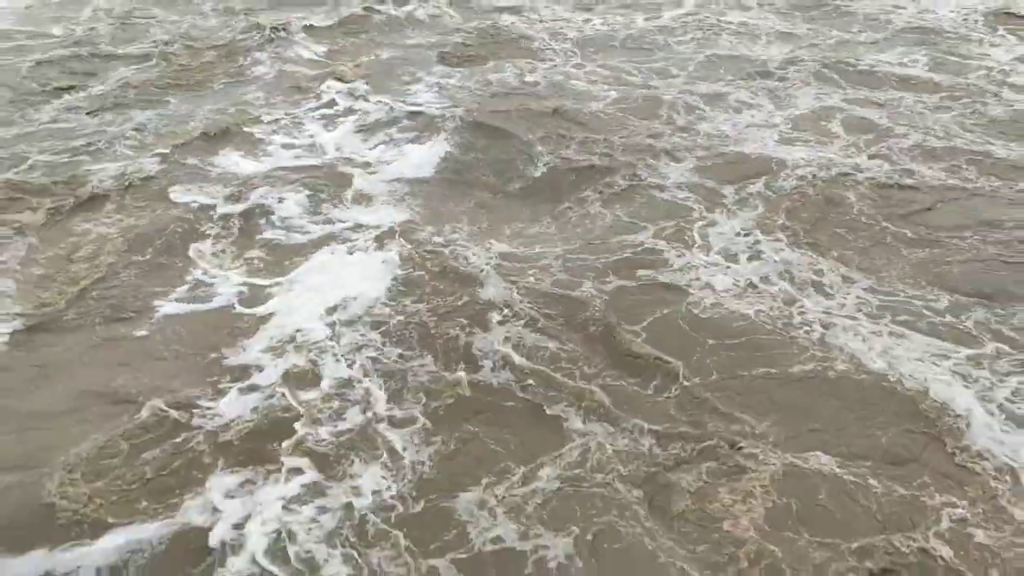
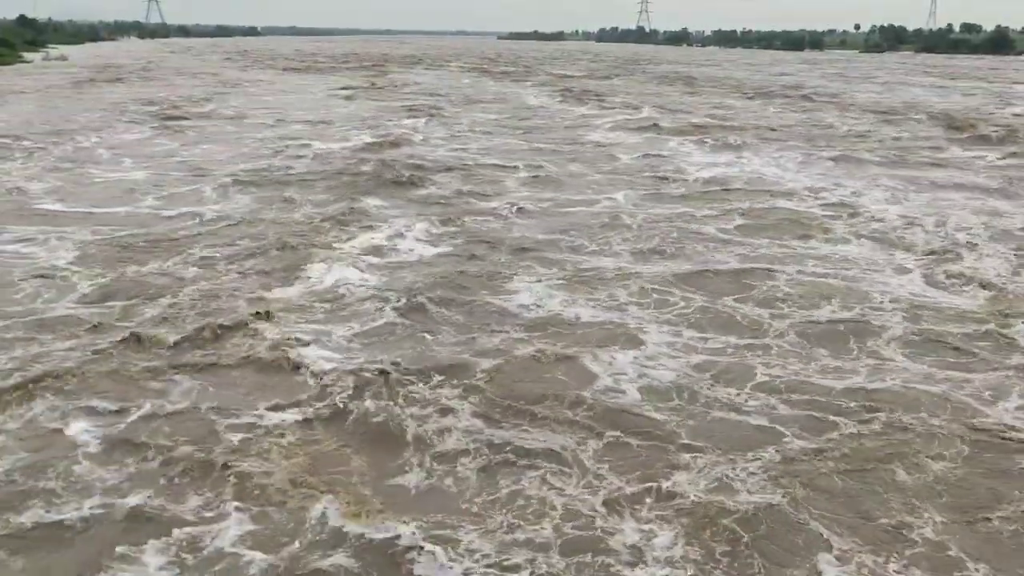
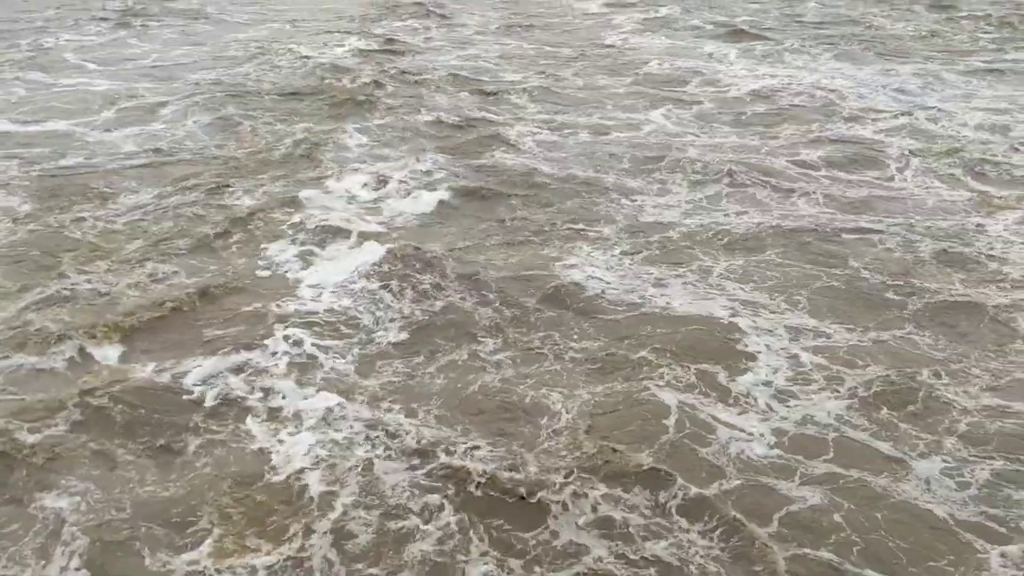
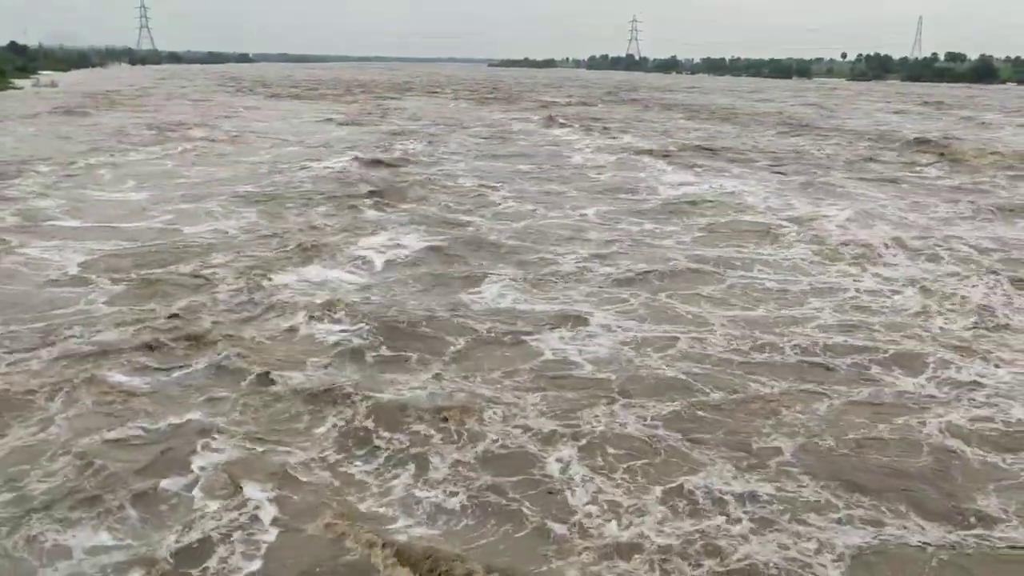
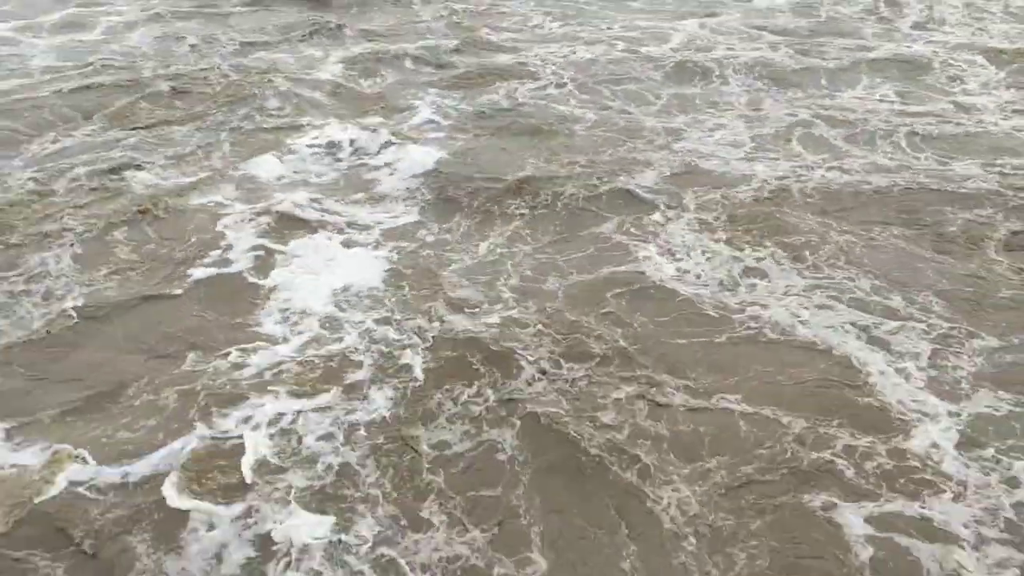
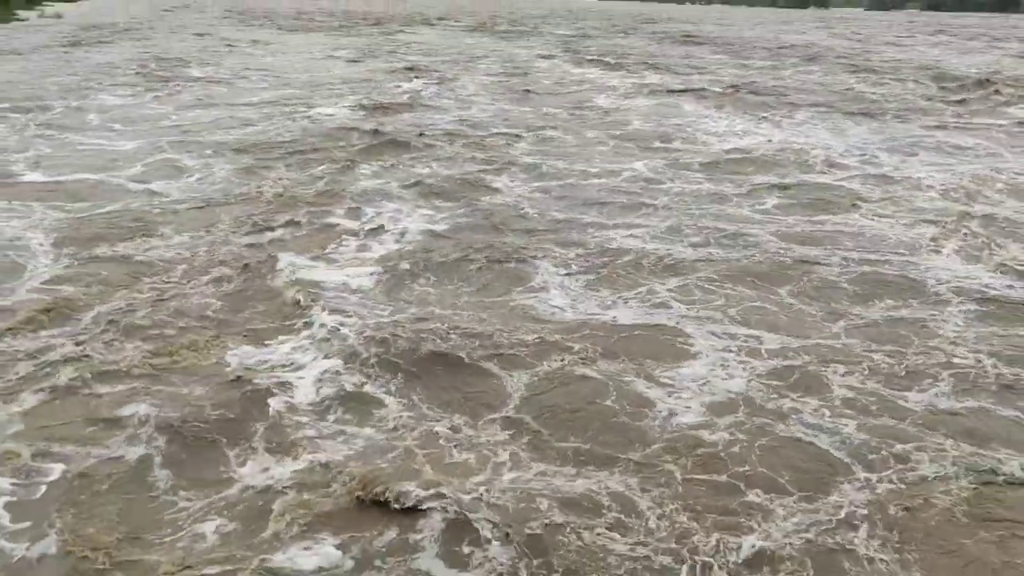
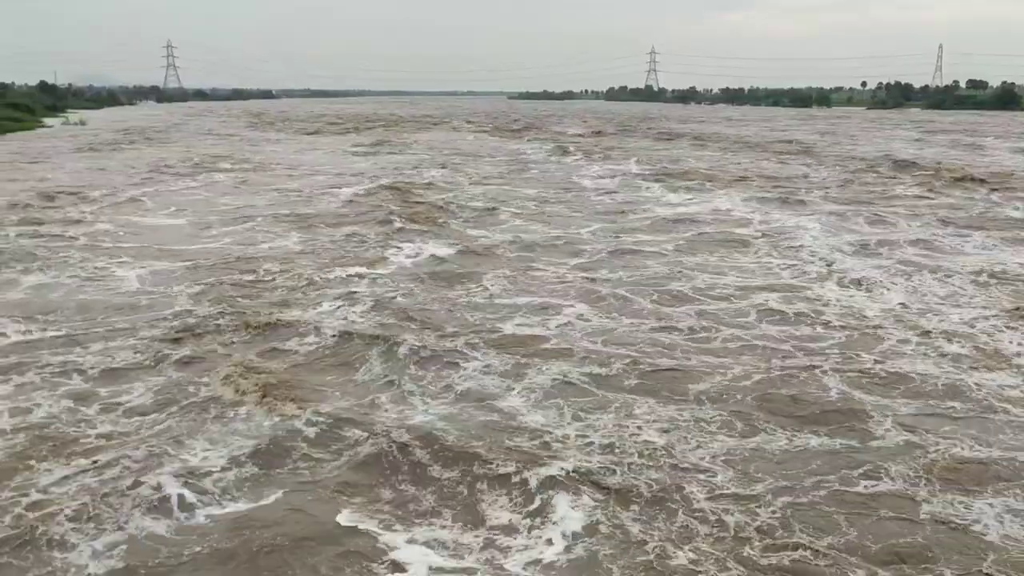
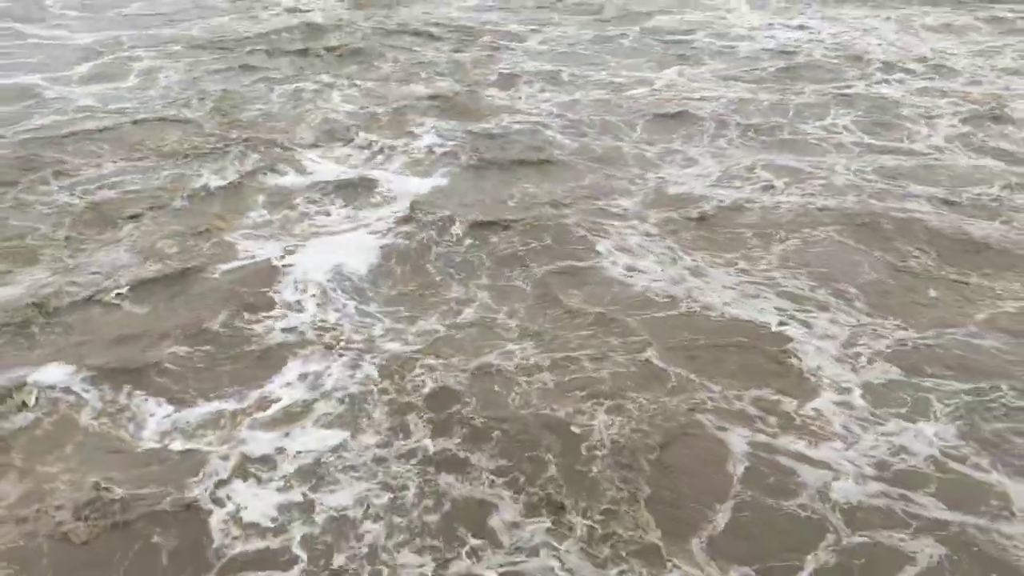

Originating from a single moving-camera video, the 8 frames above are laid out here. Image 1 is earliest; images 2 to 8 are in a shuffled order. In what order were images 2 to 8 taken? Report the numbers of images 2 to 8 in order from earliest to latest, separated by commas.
5, 8, 3, 6, 2, 4, 7
